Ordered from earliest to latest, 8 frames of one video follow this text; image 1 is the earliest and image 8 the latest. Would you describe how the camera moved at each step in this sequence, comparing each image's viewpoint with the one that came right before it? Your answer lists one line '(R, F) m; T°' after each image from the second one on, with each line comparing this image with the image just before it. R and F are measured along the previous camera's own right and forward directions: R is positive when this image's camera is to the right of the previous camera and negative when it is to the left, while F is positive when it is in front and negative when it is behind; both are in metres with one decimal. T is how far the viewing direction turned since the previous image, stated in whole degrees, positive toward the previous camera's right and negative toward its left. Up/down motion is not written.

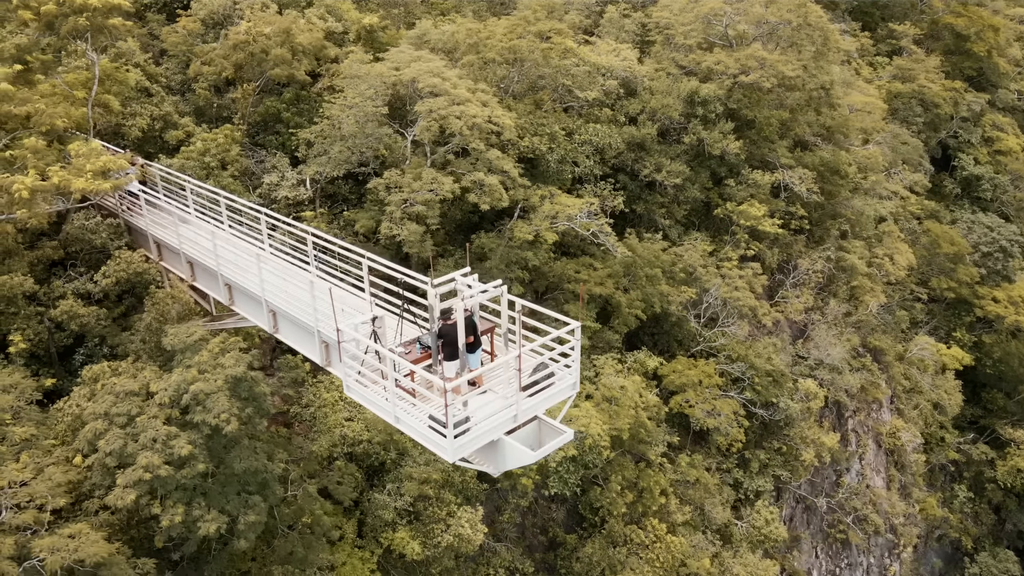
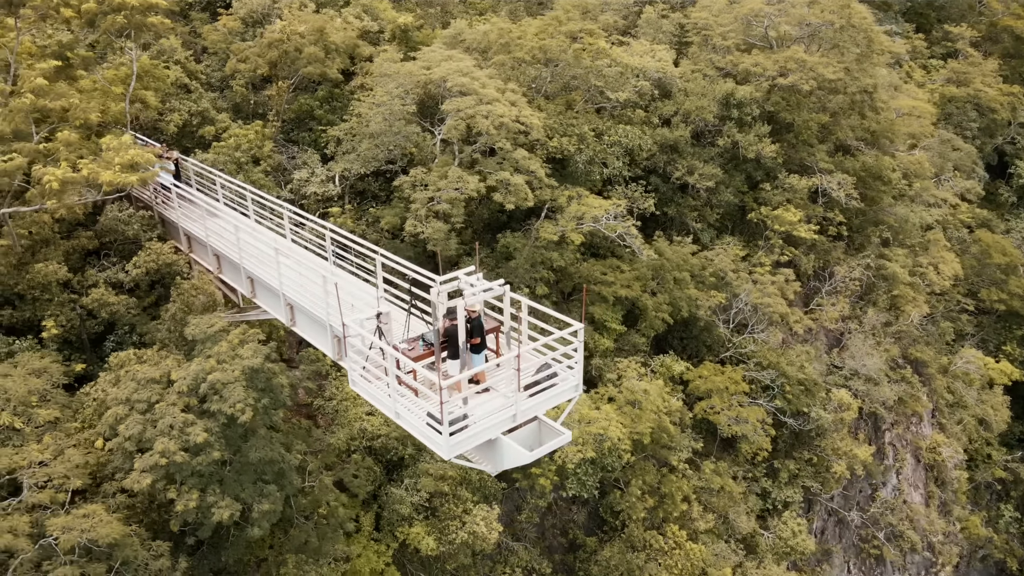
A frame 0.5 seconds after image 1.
(+0.2, 0.0) m; -3°
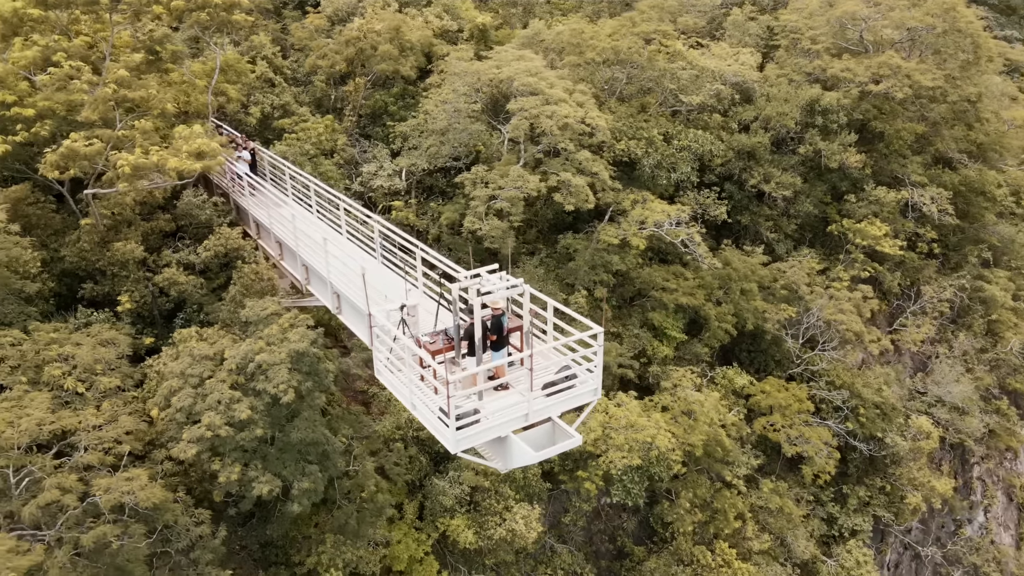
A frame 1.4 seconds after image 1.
(+0.3, +0.1) m; -6°
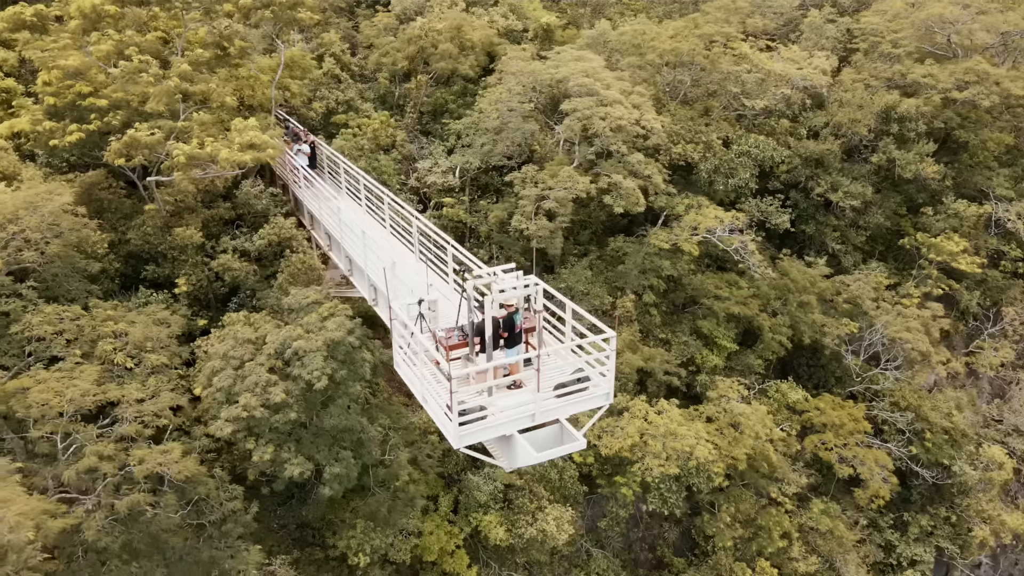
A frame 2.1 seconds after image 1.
(+0.2, 0.0) m; -5°
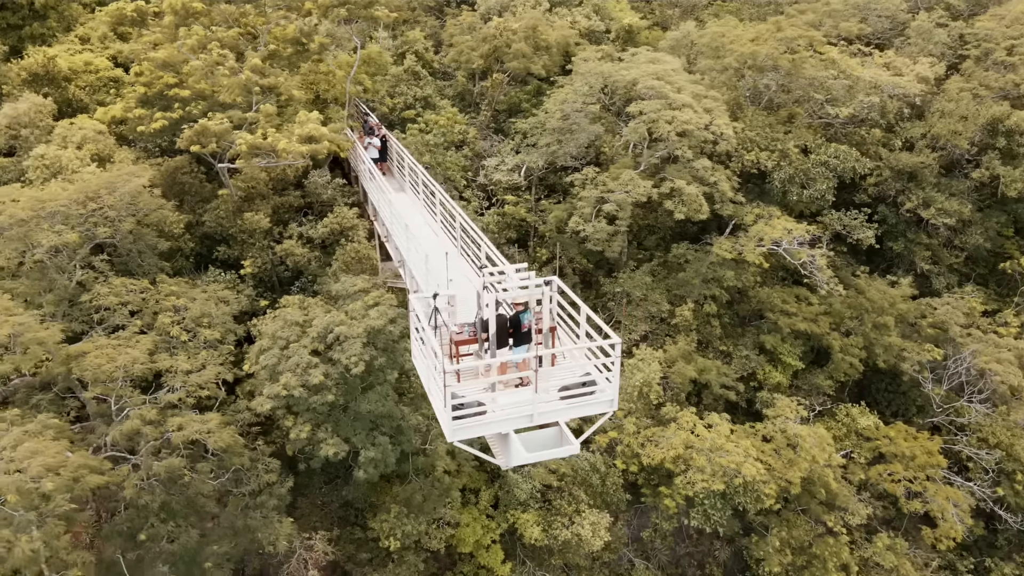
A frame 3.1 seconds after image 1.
(+0.3, 0.0) m; -6°
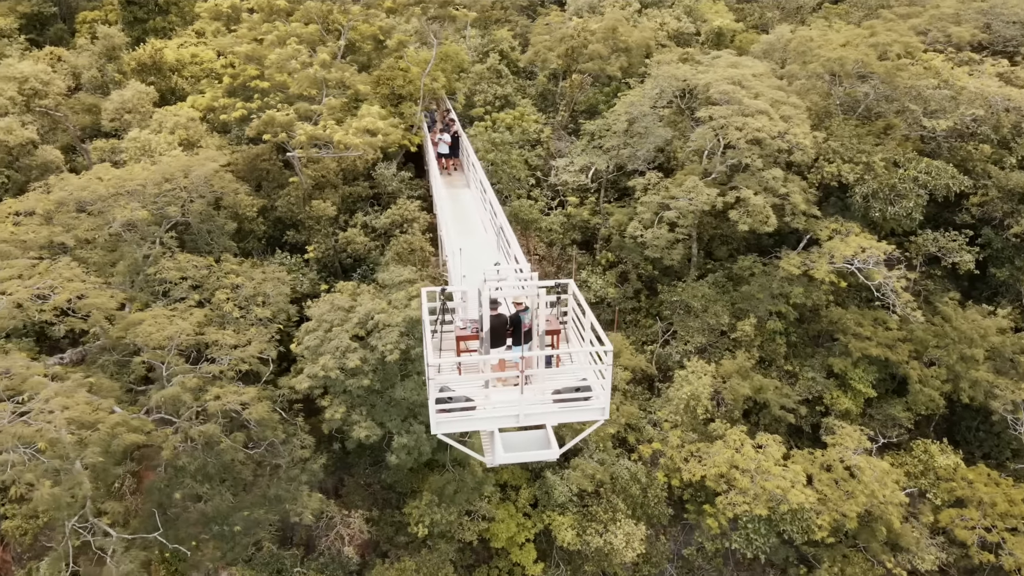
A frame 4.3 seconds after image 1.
(+0.4, 0.0) m; -7°
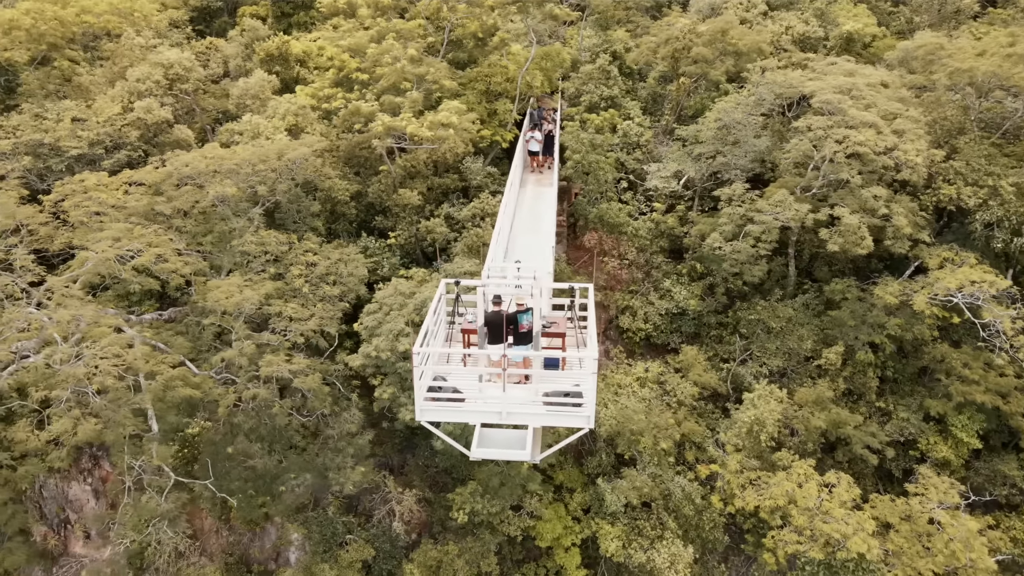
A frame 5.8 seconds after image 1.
(+0.5, 0.0) m; -9°
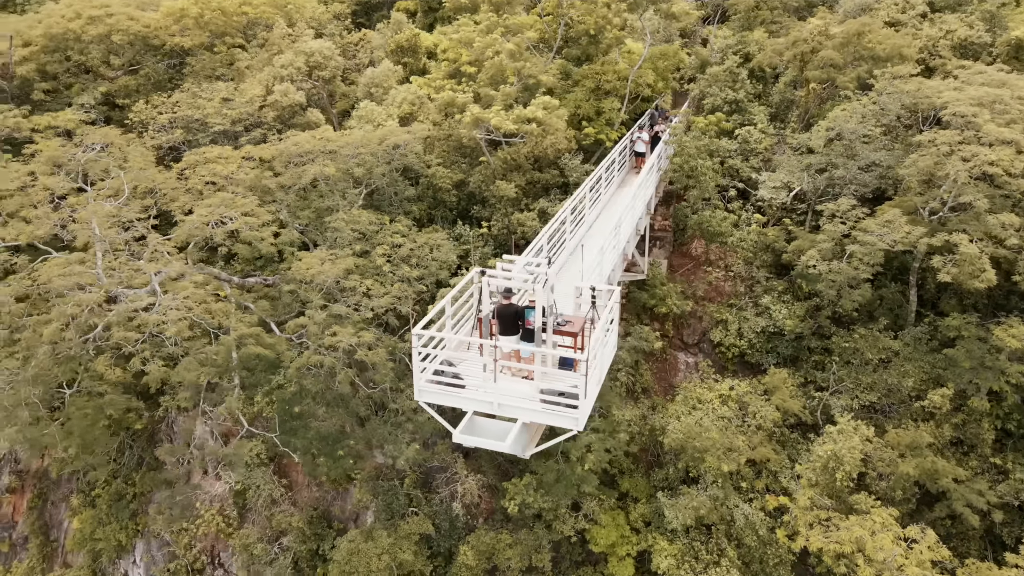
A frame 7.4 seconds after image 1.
(+0.5, -0.1) m; -10°
